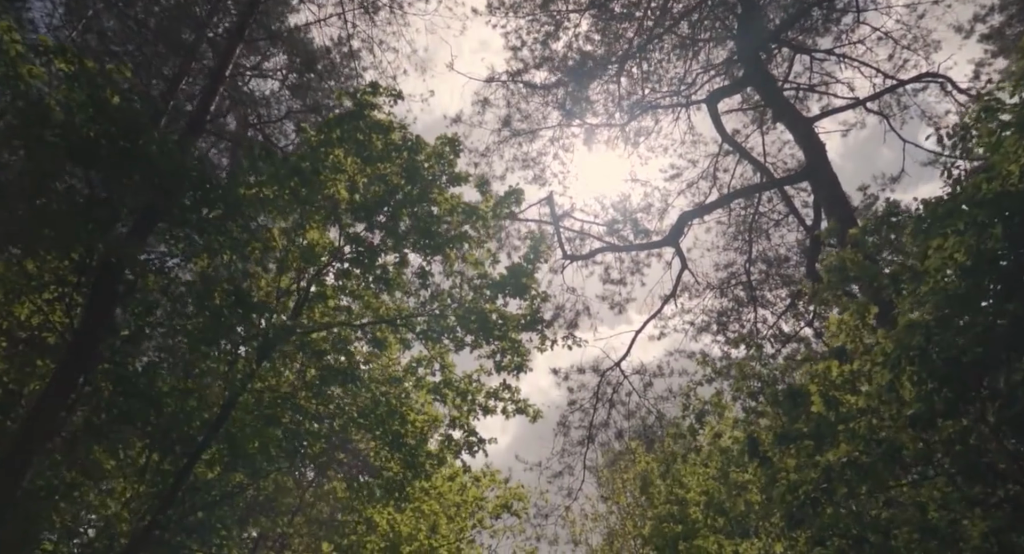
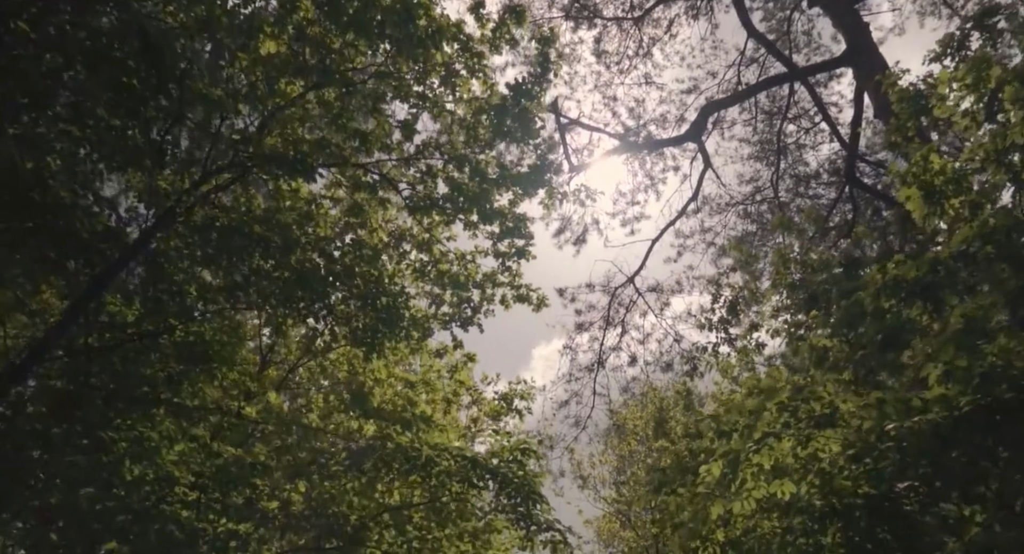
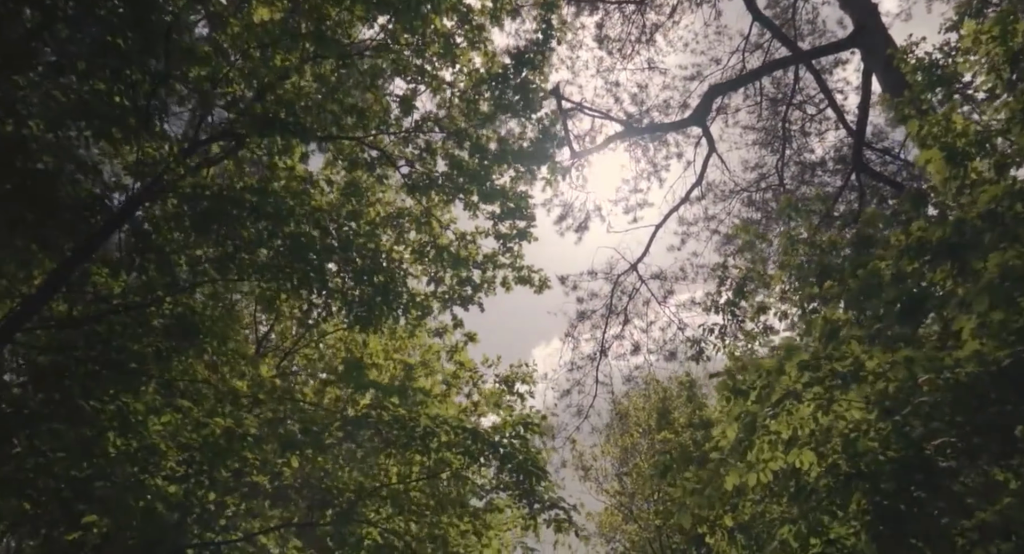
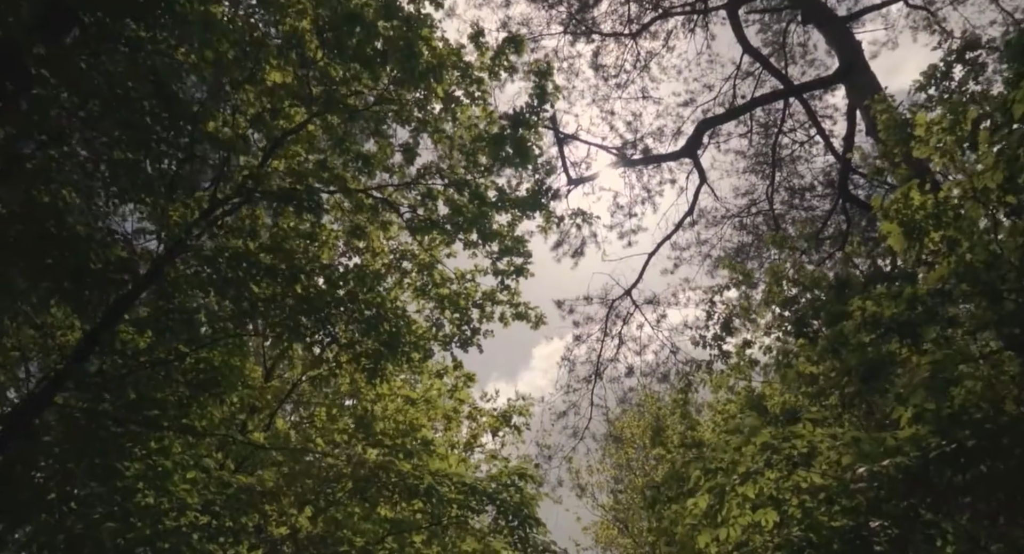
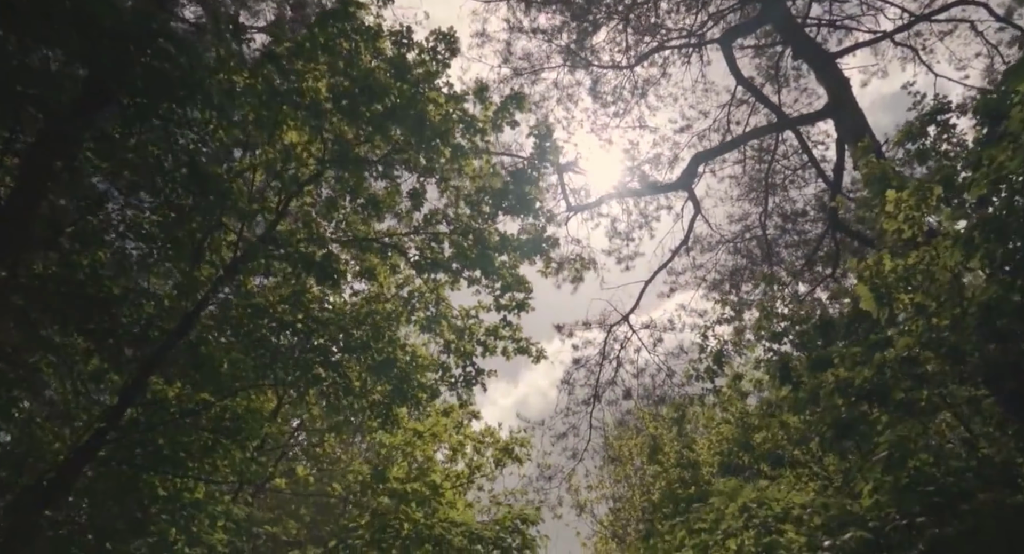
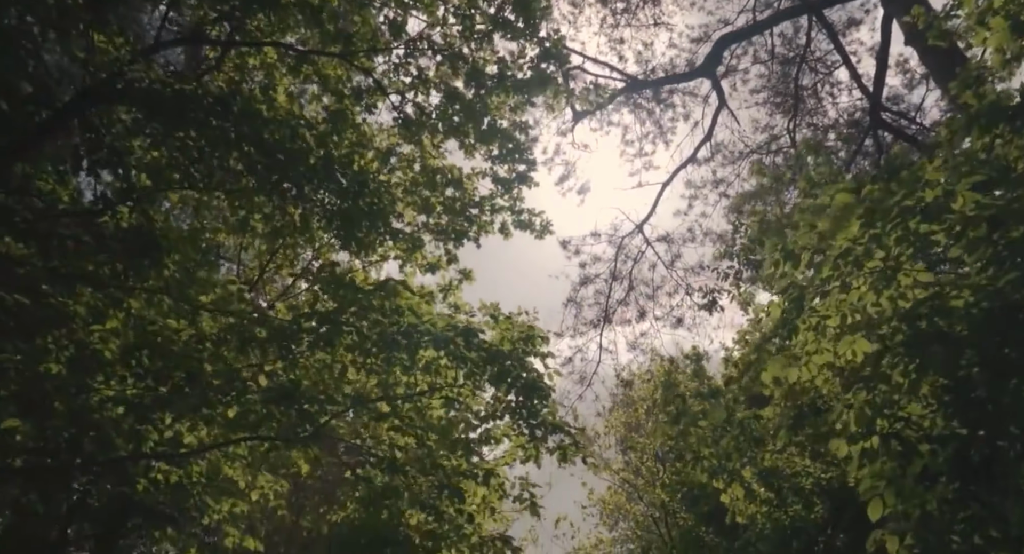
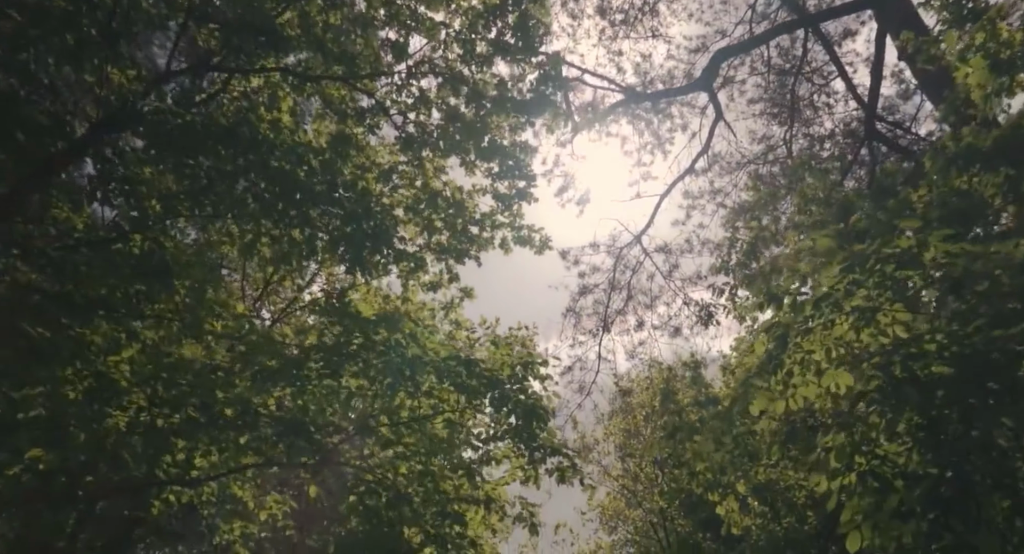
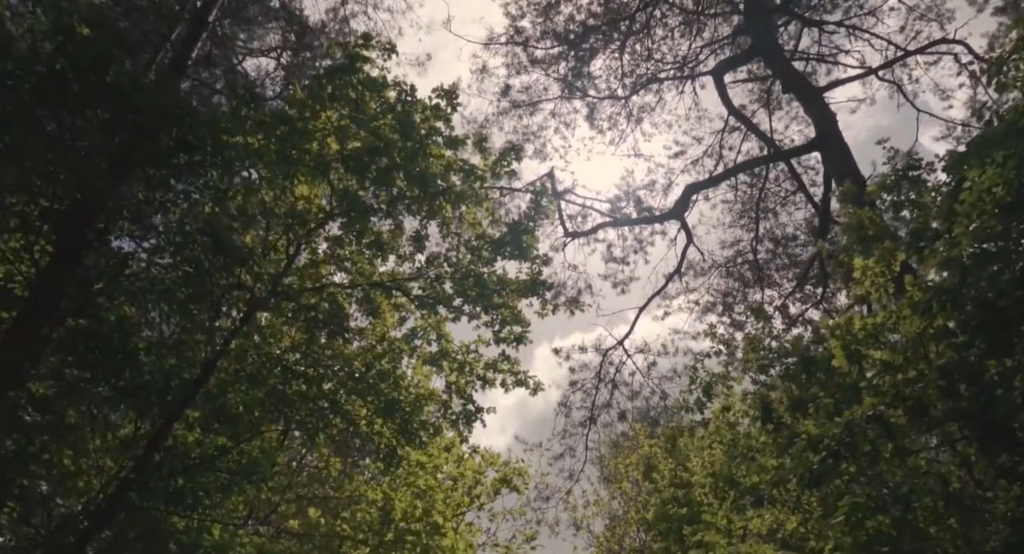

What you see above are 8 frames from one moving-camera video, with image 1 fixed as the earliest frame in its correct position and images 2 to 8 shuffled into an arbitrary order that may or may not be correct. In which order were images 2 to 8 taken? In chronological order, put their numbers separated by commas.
8, 5, 4, 2, 3, 7, 6
